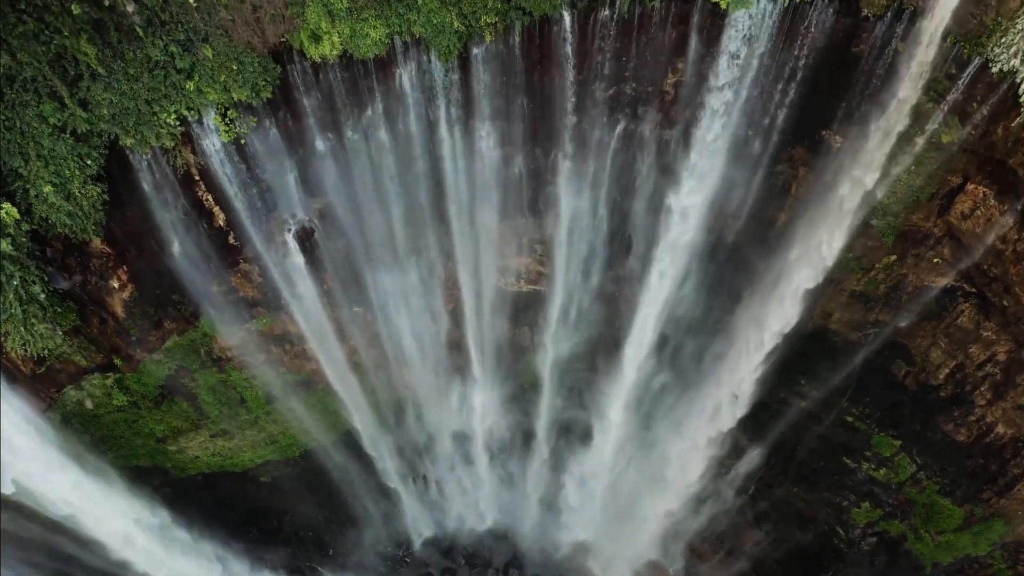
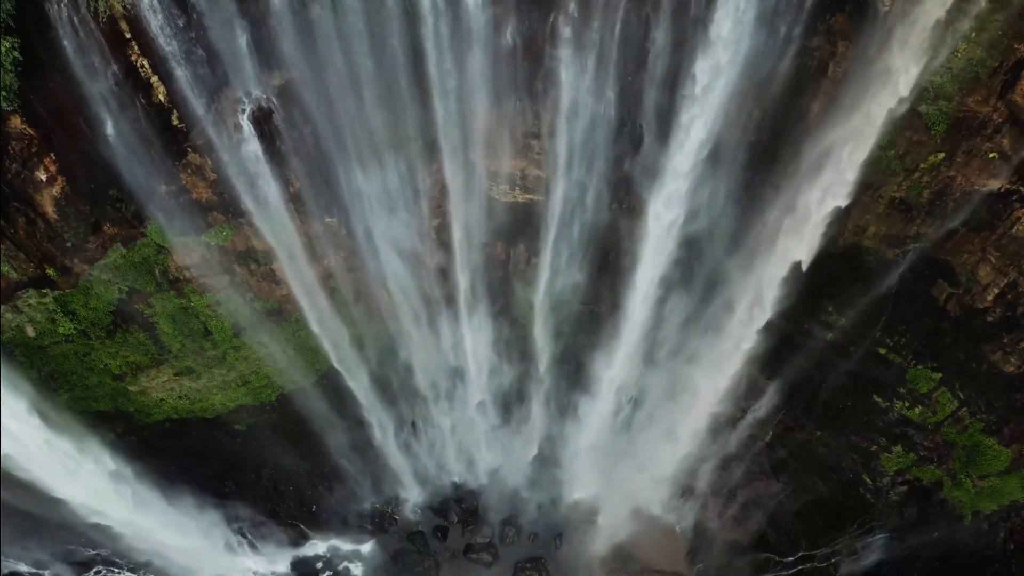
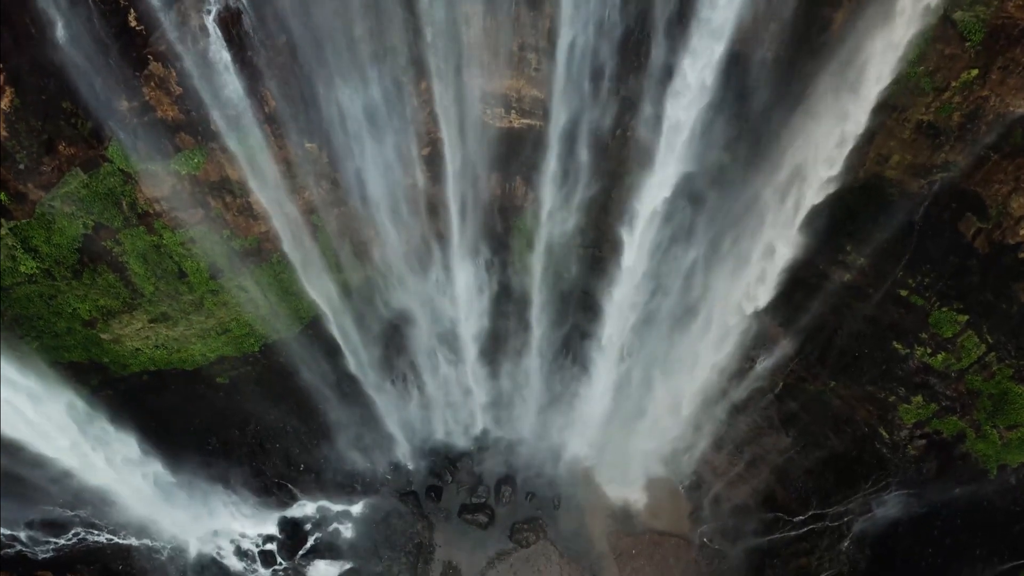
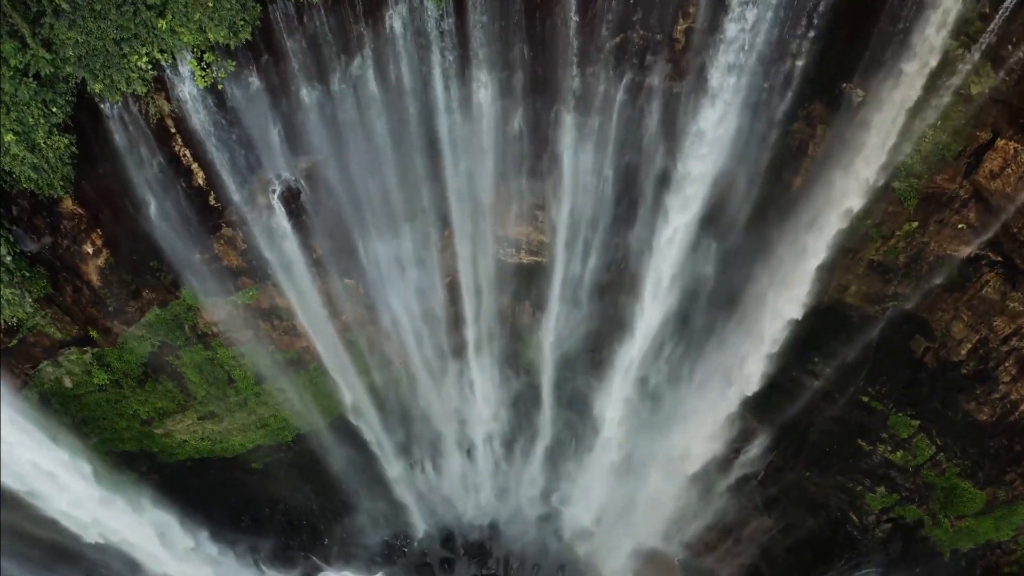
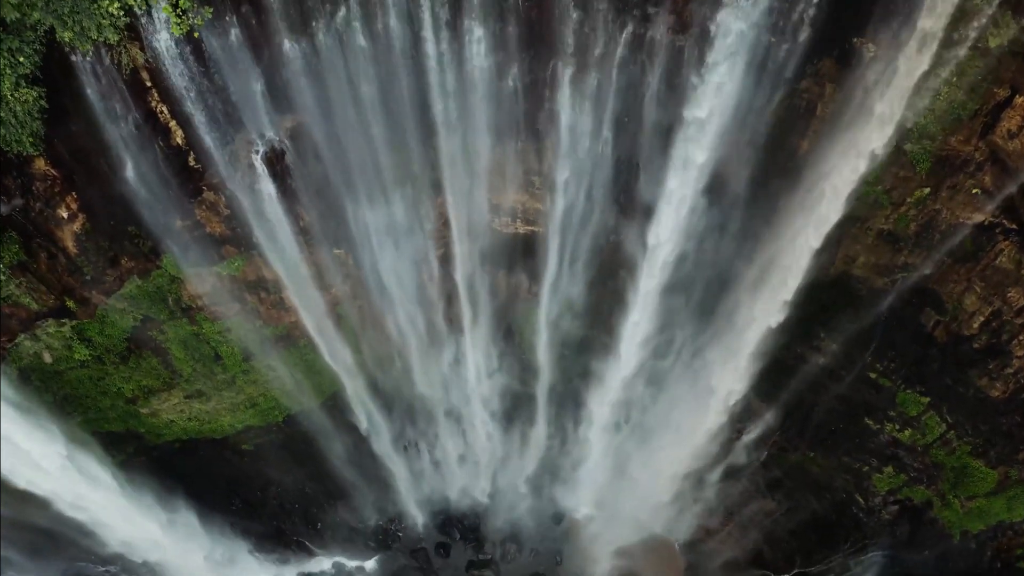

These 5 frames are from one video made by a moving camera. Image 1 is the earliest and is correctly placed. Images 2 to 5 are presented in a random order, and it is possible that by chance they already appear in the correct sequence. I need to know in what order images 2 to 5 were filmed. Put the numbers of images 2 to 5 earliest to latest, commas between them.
4, 5, 2, 3
